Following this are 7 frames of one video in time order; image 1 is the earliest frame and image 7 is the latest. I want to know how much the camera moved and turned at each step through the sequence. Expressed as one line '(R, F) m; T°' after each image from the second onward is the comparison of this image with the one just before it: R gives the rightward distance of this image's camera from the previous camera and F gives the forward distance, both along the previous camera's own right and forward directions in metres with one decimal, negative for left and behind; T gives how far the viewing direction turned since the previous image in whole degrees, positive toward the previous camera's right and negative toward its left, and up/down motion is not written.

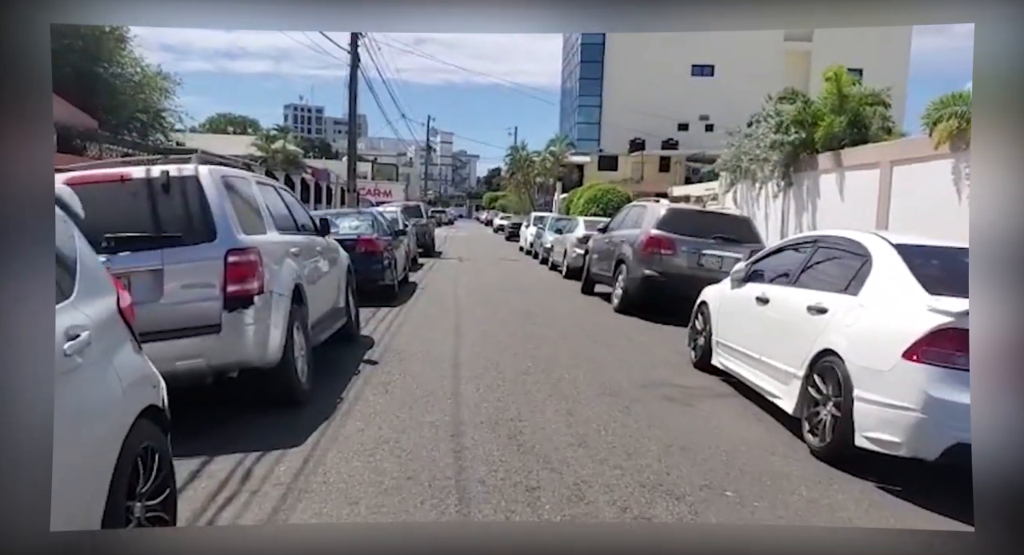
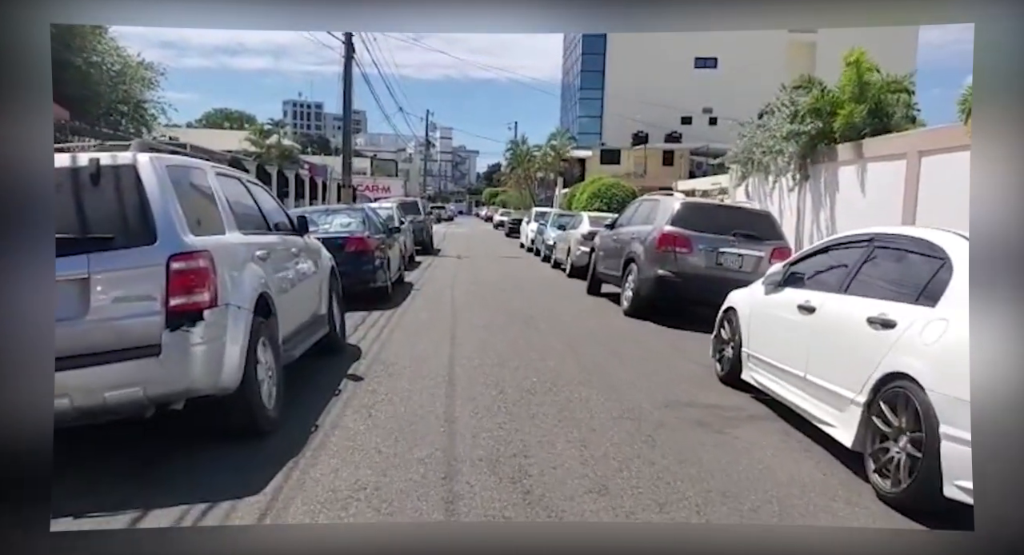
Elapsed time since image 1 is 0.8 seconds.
(0.0, +0.7) m; 0°
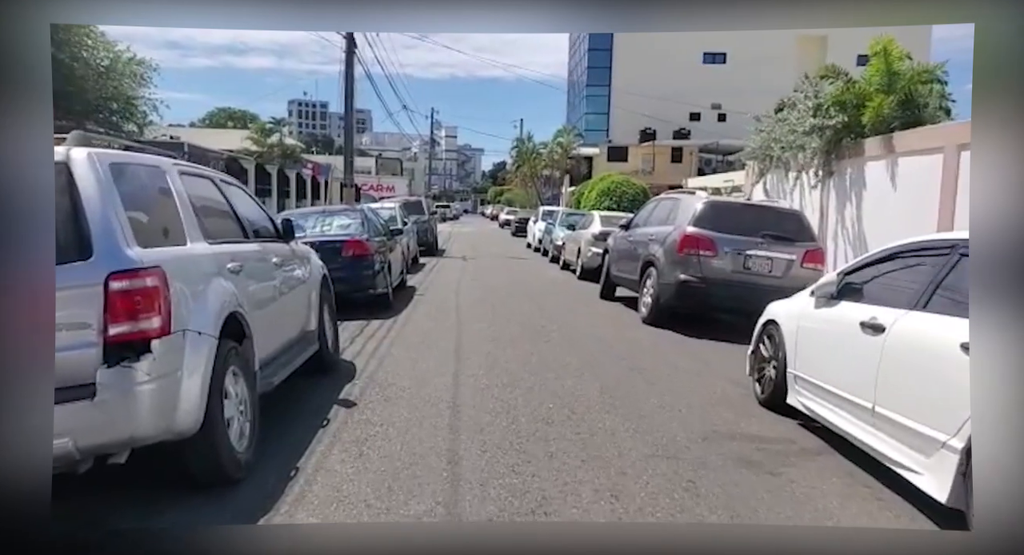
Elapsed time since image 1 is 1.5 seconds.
(0.0, +0.6) m; 0°
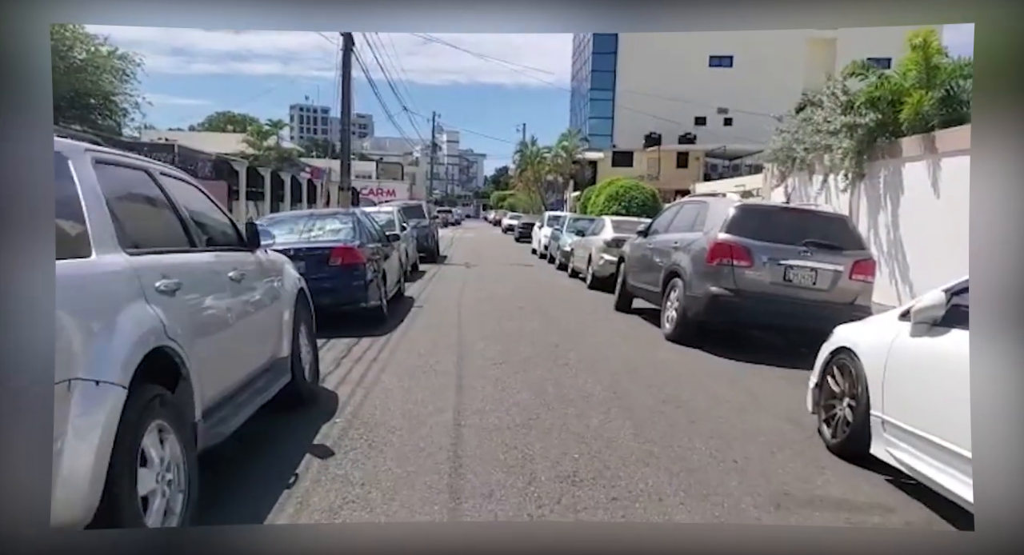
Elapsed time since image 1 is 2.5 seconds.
(-0.1, +0.8) m; 0°
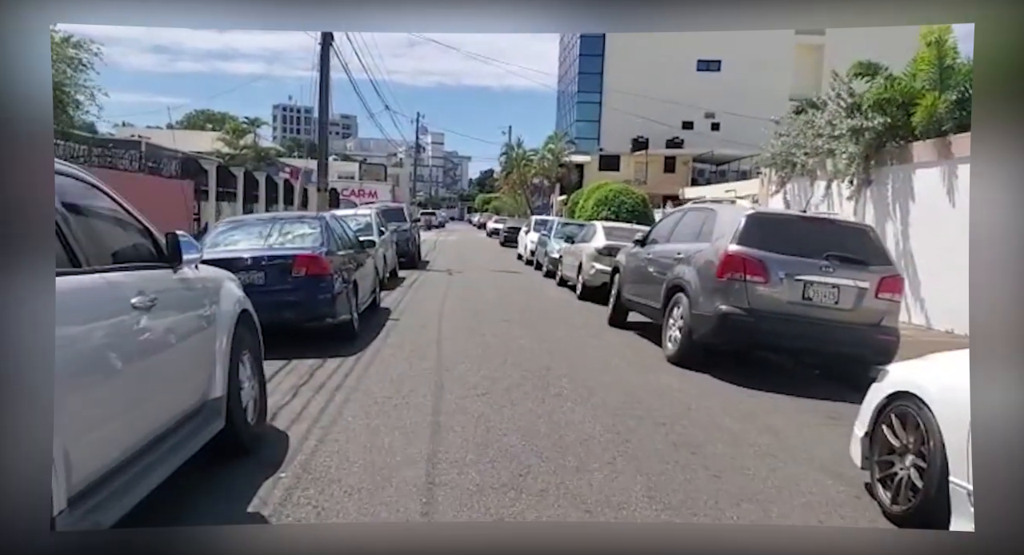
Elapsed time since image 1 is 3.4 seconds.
(0.0, +0.7) m; +1°
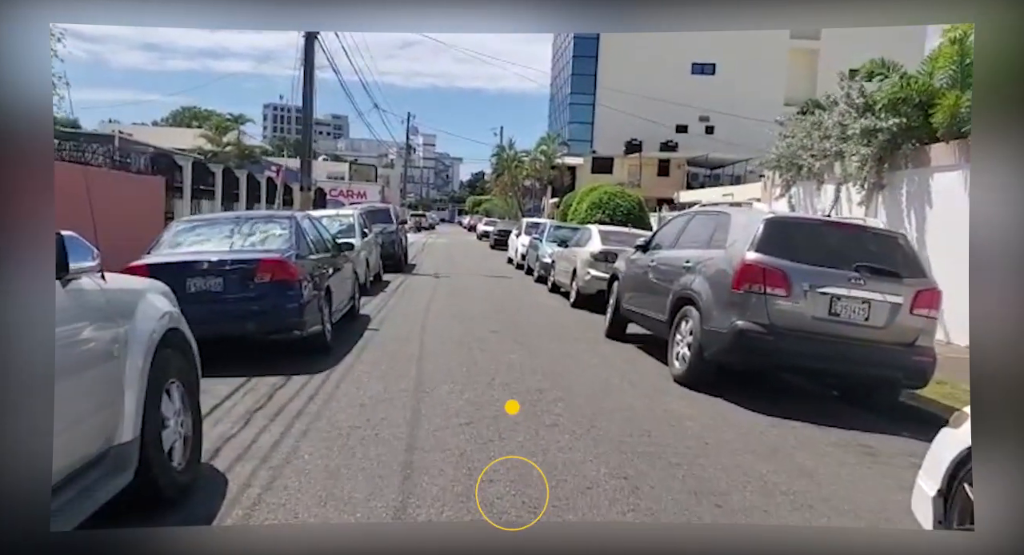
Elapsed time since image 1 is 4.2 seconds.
(0.0, +0.7) m; +1°
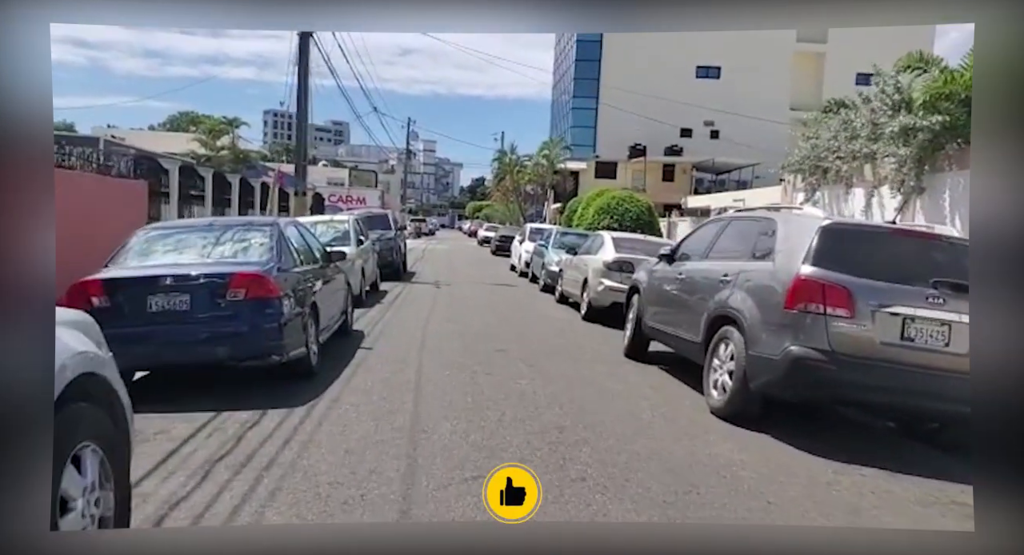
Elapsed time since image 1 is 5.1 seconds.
(-0.1, +0.8) m; 0°
